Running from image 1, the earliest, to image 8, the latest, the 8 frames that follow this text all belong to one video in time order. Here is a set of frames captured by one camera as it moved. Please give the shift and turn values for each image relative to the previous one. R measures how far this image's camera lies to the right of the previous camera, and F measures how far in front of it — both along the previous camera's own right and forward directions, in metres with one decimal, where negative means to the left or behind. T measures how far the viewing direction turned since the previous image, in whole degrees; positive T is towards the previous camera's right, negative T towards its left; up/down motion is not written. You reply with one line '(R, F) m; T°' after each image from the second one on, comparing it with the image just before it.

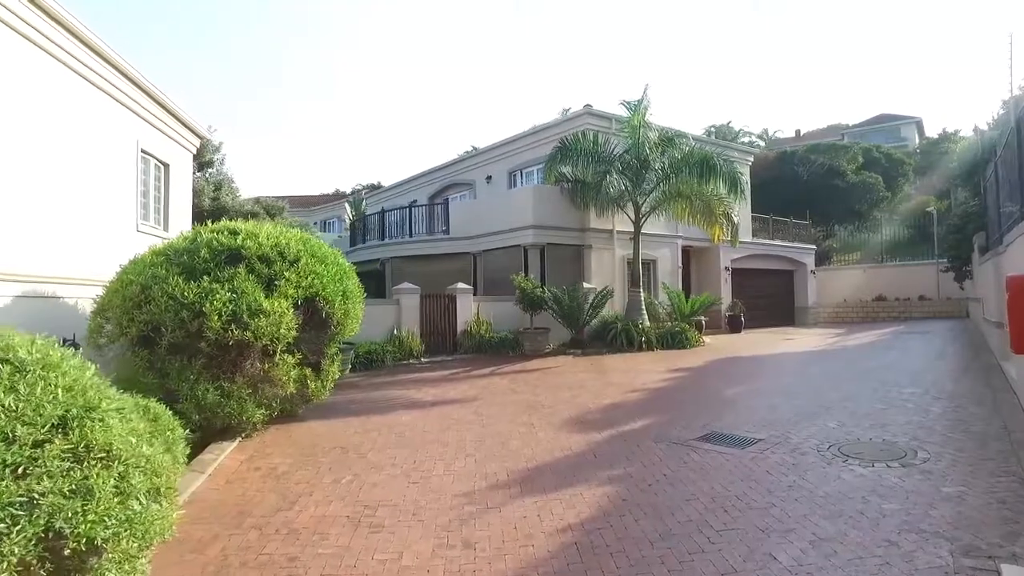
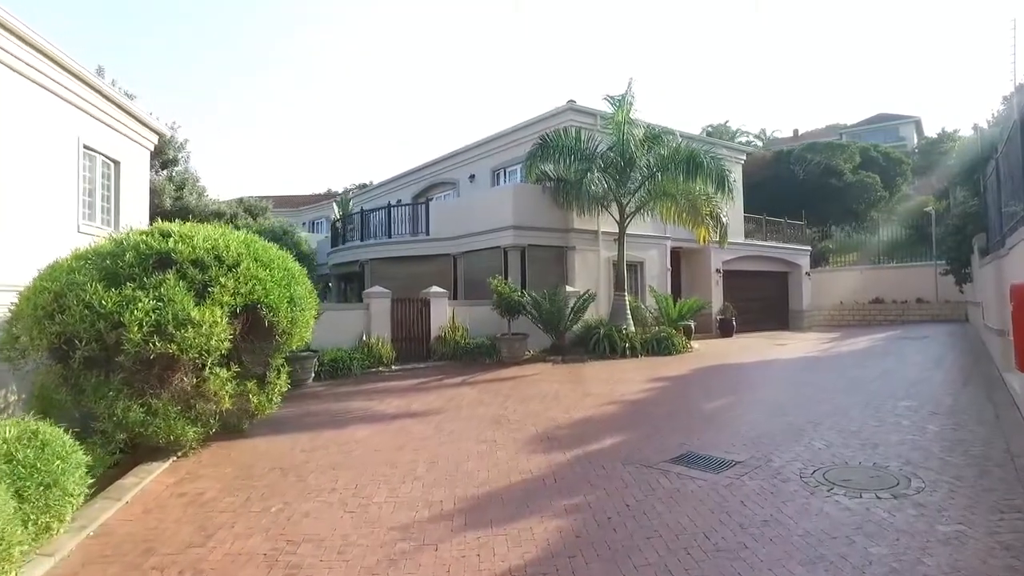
(+0.6, +0.7) m; 0°
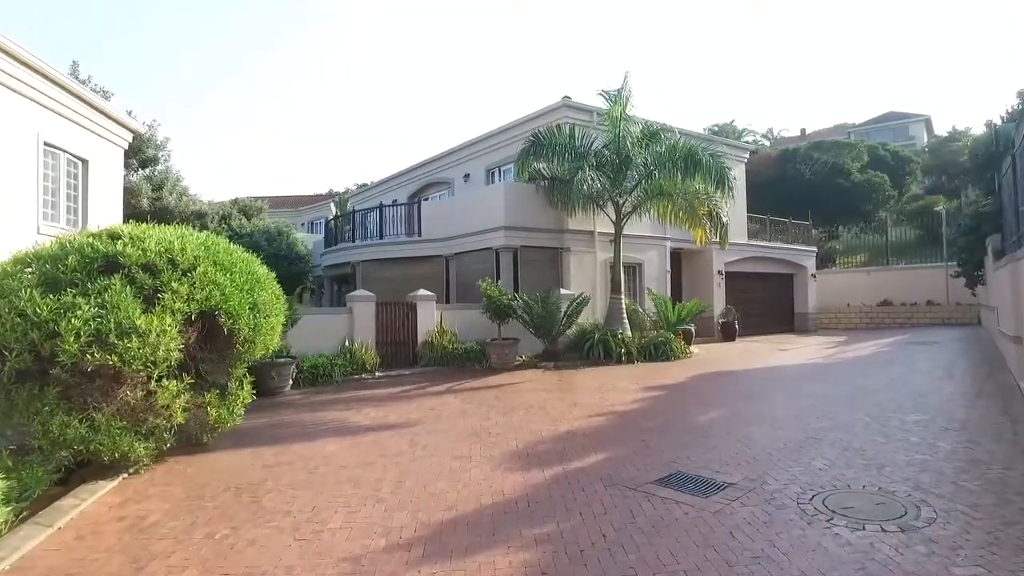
(+0.4, +0.6) m; -1°
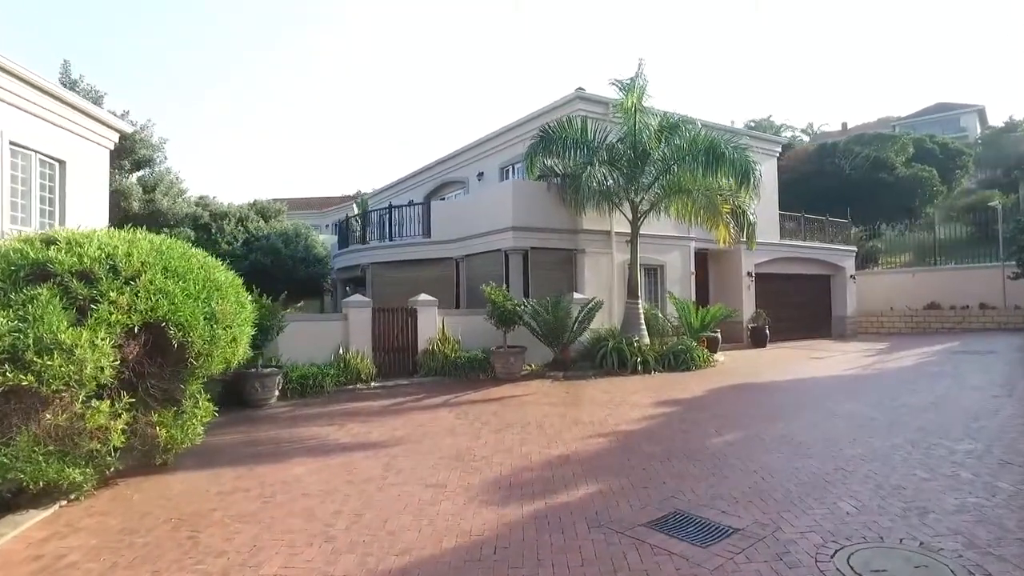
(+0.7, +1.0) m; -3°
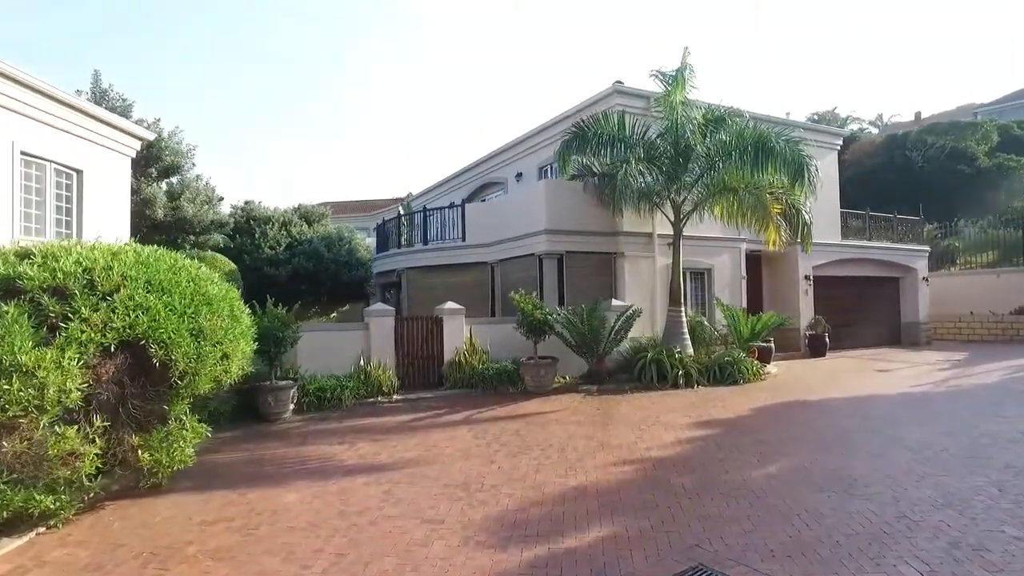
(+0.6, +0.8) m; -5°
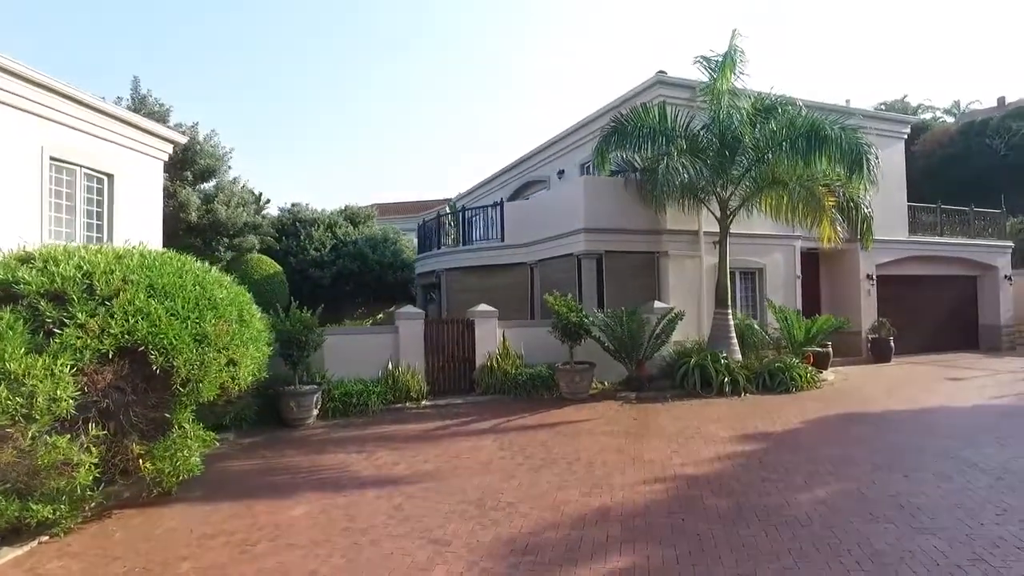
(+0.4, +0.6) m; -5°
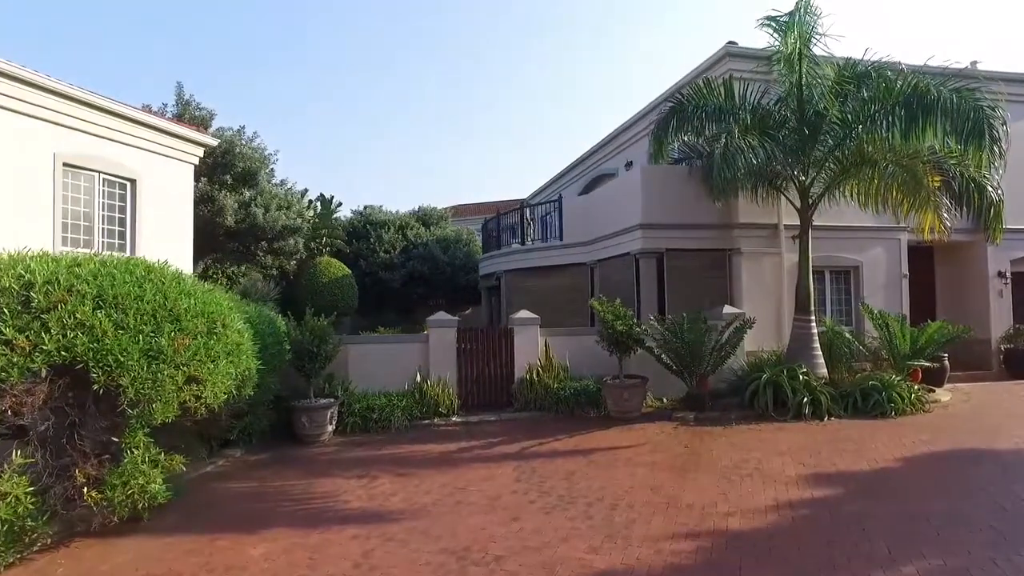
(+1.1, +1.4) m; -9°
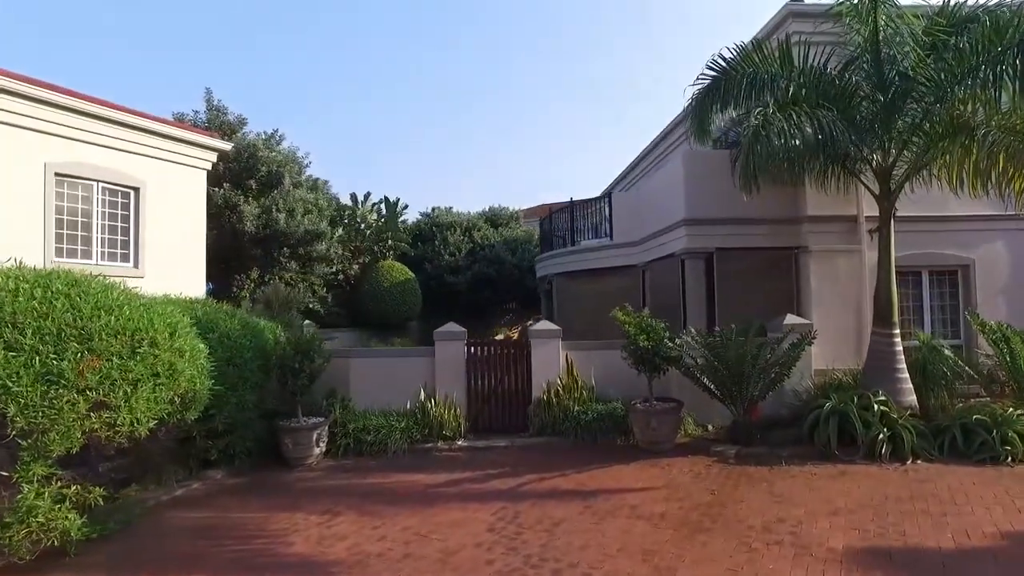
(+1.5, +1.4) m; -10°
